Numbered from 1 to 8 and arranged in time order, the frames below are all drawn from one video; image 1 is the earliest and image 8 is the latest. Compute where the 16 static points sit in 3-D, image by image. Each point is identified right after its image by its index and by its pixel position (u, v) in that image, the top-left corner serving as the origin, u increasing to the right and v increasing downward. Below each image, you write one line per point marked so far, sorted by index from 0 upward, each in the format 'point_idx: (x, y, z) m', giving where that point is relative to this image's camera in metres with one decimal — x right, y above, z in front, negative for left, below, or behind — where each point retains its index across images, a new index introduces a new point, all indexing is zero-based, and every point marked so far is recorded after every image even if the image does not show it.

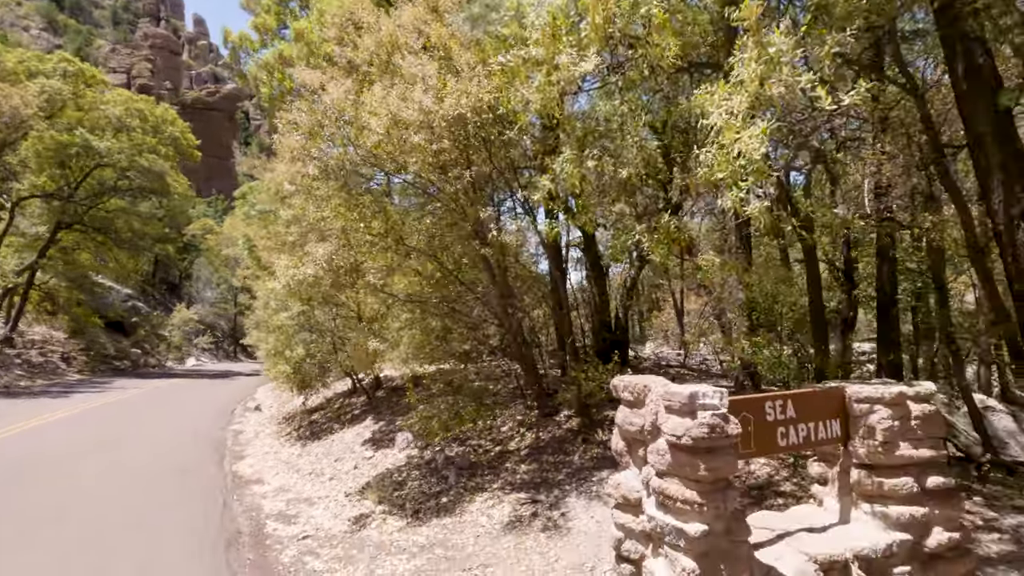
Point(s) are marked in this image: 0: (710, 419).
0: (+1.3, -0.9, +3.5) m
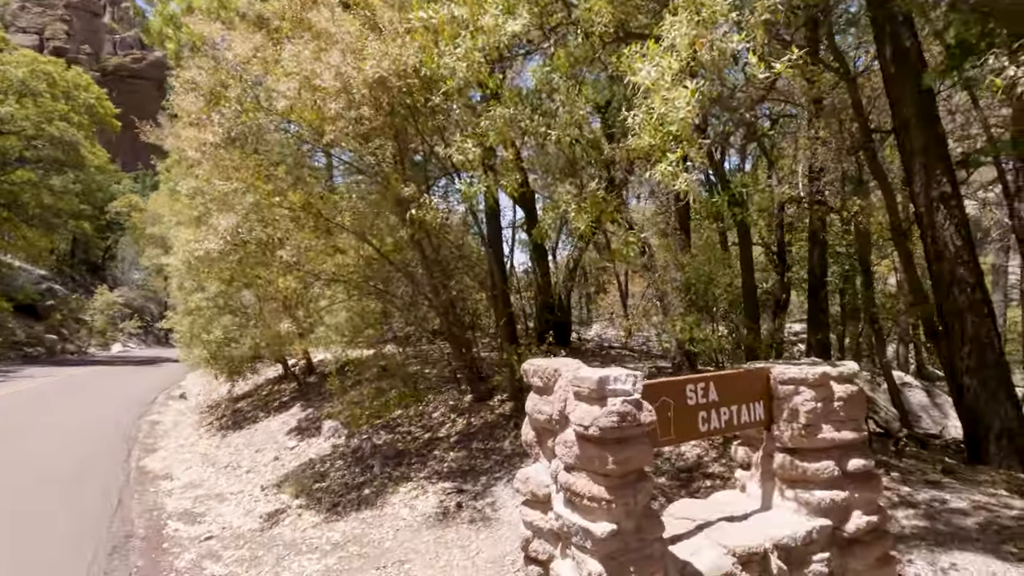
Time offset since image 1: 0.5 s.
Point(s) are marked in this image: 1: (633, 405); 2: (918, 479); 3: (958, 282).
0: (+0.6, -0.7, +3.2) m
1: (+0.7, -0.7, +3.2) m
2: (+5.5, -2.6, +7.2) m
3: (+7.0, +0.1, +8.5) m
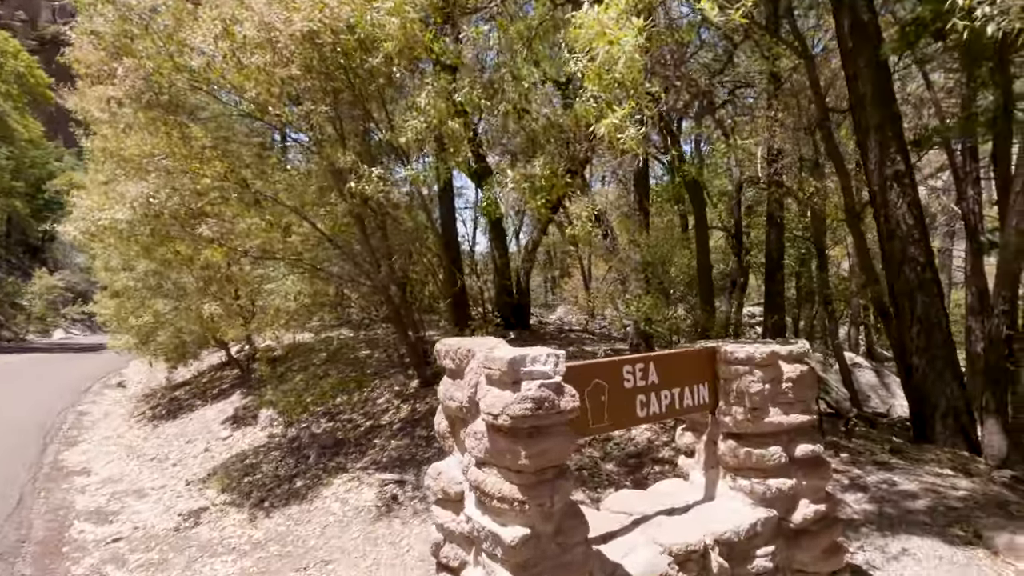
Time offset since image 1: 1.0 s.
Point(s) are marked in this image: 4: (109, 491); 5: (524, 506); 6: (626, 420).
0: (+0.1, -0.5, +2.7) m
1: (+0.2, -0.5, +2.8) m
2: (+4.7, -2.3, +7.1) m
3: (+6.1, +0.4, +8.3) m
4: (-6.6, -3.3, +8.8) m
5: (+0.1, -1.1, +2.7) m
6: (+0.8, -0.9, +3.8) m
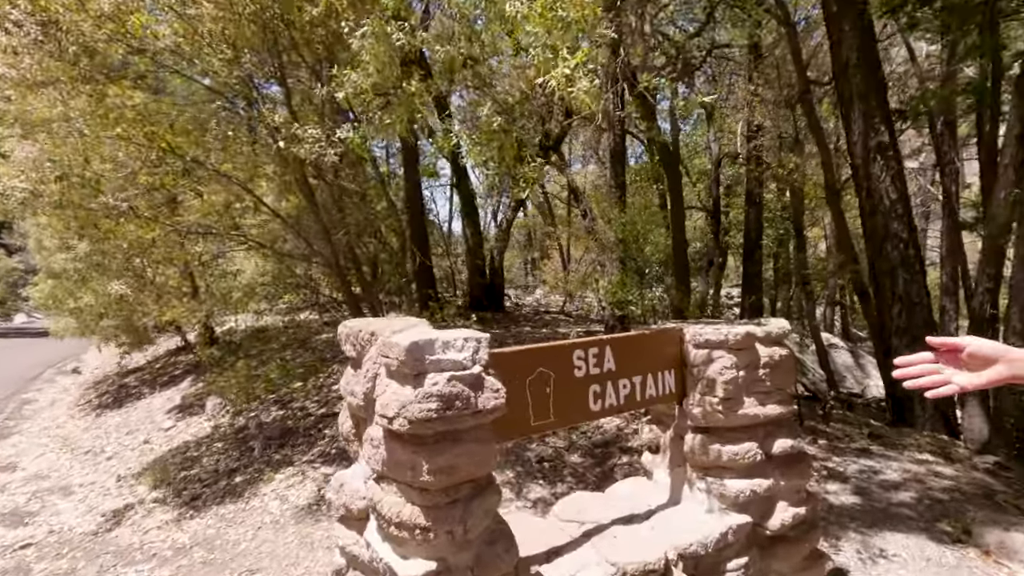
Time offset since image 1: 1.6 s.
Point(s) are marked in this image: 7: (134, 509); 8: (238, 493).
0: (-0.3, -0.4, +2.1) m
1: (-0.2, -0.4, +2.2) m
2: (+4.2, -2.0, +6.7) m
3: (+5.6, +0.8, +7.9) m
4: (-7.2, -3.0, +8.1) m
5: (-0.3, -0.9, +2.1) m
6: (+0.4, -0.8, +3.2) m
7: (-4.9, -2.8, +6.9) m
8: (-3.4, -2.6, +6.8) m
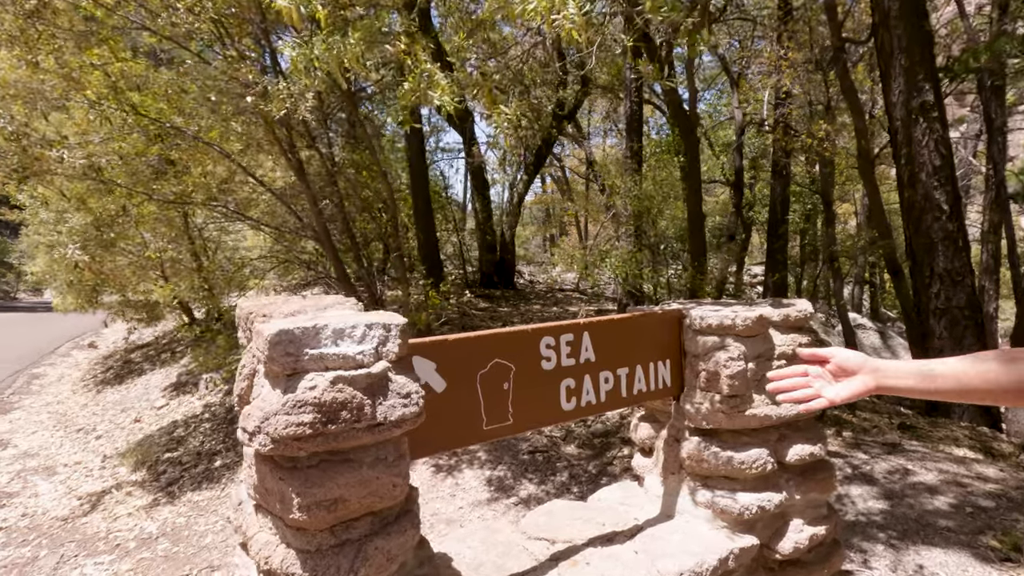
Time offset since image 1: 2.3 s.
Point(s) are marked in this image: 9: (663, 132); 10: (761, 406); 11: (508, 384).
0: (-0.5, -0.3, +1.5) m
1: (-0.4, -0.3, +1.6) m
2: (+4.1, -1.7, +6.0) m
3: (+5.5, +1.1, +7.0) m
4: (-7.2, -2.6, +7.9) m
5: (-0.6, -0.9, +1.5) m
6: (+0.1, -0.6, +2.6) m
7: (-4.9, -2.5, +6.6) m
8: (-3.5, -2.3, +6.4) m
9: (+3.1, +2.9, +10.8) m
10: (+1.3, -0.6, +2.9) m
11: (0.0, -0.5, +2.5) m
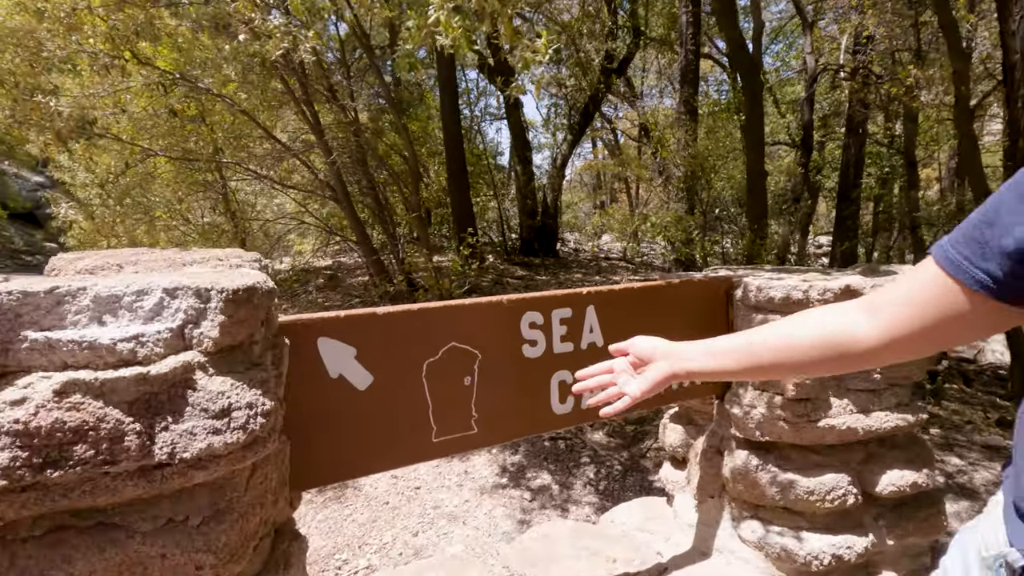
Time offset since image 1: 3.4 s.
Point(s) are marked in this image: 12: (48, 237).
0: (-0.7, -0.2, +0.8) m
1: (-0.6, -0.2, +0.9) m
2: (+4.2, -1.4, +4.9) m
3: (+5.8, +1.4, +5.7) m
4: (-6.8, -2.1, +7.9) m
5: (-0.8, -0.7, +0.9) m
6: (0.0, -0.5, +1.9) m
7: (-4.7, -2.1, +6.4) m
8: (-3.3, -1.9, +6.1) m
9: (+3.8, +3.5, +9.6) m
10: (+1.3, -0.5, +2.0) m
11: (-0.1, -0.3, +1.8) m
12: (-13.1, +1.5, +15.1) m
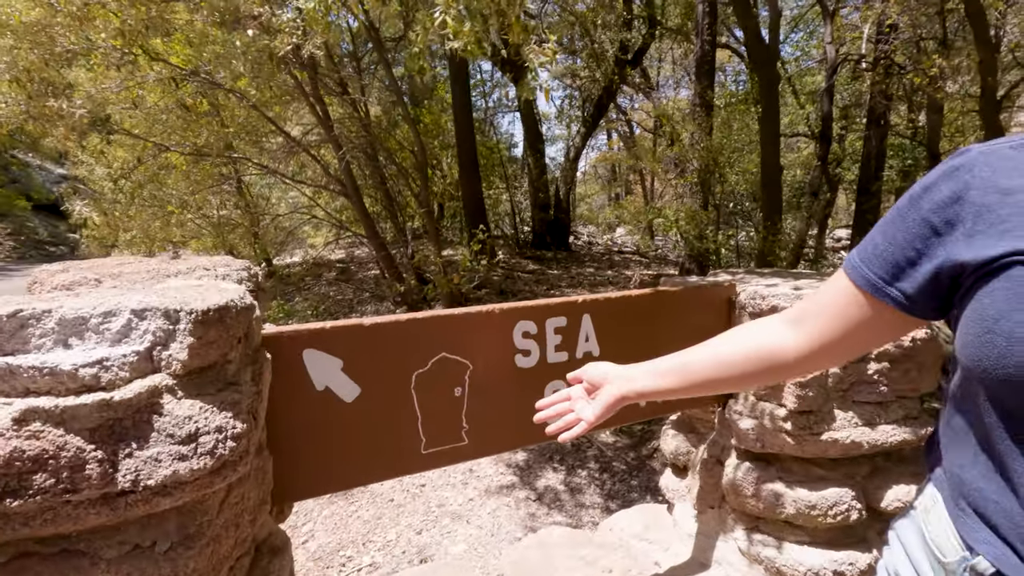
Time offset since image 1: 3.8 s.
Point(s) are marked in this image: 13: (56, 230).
0: (-0.8, -0.2, +0.8) m
1: (-0.7, -0.2, +0.9) m
2: (+4.3, -1.4, +4.8) m
3: (+5.9, +1.4, +5.5) m
4: (-6.7, -2.0, +8.1) m
5: (-0.8, -0.8, +0.9) m
6: (0.0, -0.5, +1.8) m
7: (-4.6, -2.0, +6.5) m
8: (-3.2, -1.8, +6.2) m
9: (+4.0, +3.5, +9.4) m
10: (+1.2, -0.5, +2.0) m
11: (-0.2, -0.3, +1.7) m
12: (-12.7, +1.7, +15.4) m
13: (-13.1, +1.7, +15.4) m
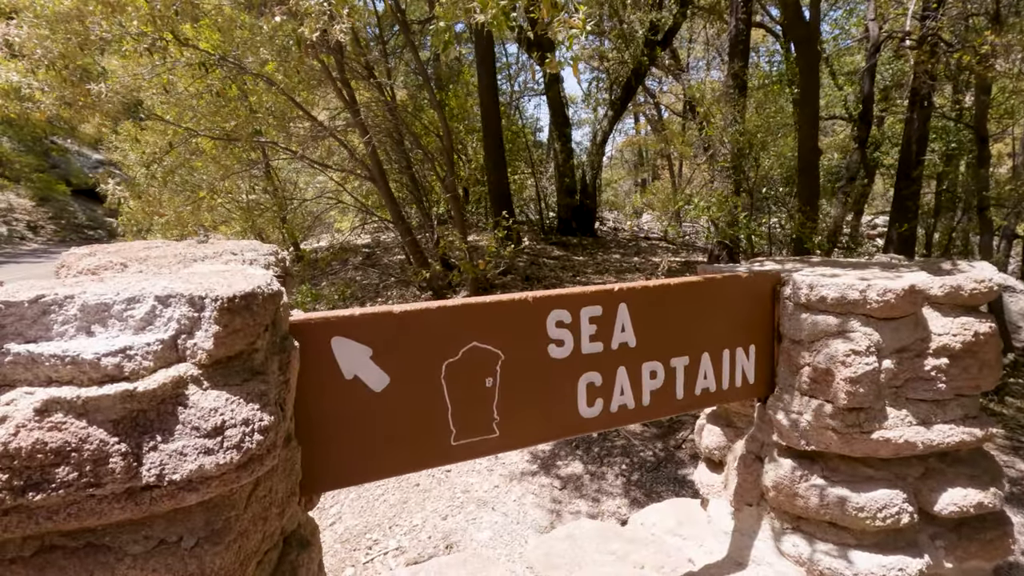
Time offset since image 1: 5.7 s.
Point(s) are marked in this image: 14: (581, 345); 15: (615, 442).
0: (-0.7, -0.2, +0.8) m
1: (-0.6, -0.2, +0.9) m
2: (+4.5, -1.3, +4.6) m
3: (+6.2, +1.5, +5.1) m
4: (-6.3, -1.7, +8.3) m
5: (-0.8, -0.8, +0.9) m
6: (+0.1, -0.5, +1.8) m
7: (-4.3, -1.8, +6.7) m
8: (-2.9, -1.6, +6.3) m
9: (+4.4, +3.7, +9.0) m
10: (+1.3, -0.5, +1.9) m
11: (-0.1, -0.3, +1.7) m
12: (-12.0, +2.2, +15.8) m
13: (-12.3, +2.2, +15.8) m
14: (+0.2, -0.2, +1.8) m
15: (+0.9, -1.4, +4.9) m
